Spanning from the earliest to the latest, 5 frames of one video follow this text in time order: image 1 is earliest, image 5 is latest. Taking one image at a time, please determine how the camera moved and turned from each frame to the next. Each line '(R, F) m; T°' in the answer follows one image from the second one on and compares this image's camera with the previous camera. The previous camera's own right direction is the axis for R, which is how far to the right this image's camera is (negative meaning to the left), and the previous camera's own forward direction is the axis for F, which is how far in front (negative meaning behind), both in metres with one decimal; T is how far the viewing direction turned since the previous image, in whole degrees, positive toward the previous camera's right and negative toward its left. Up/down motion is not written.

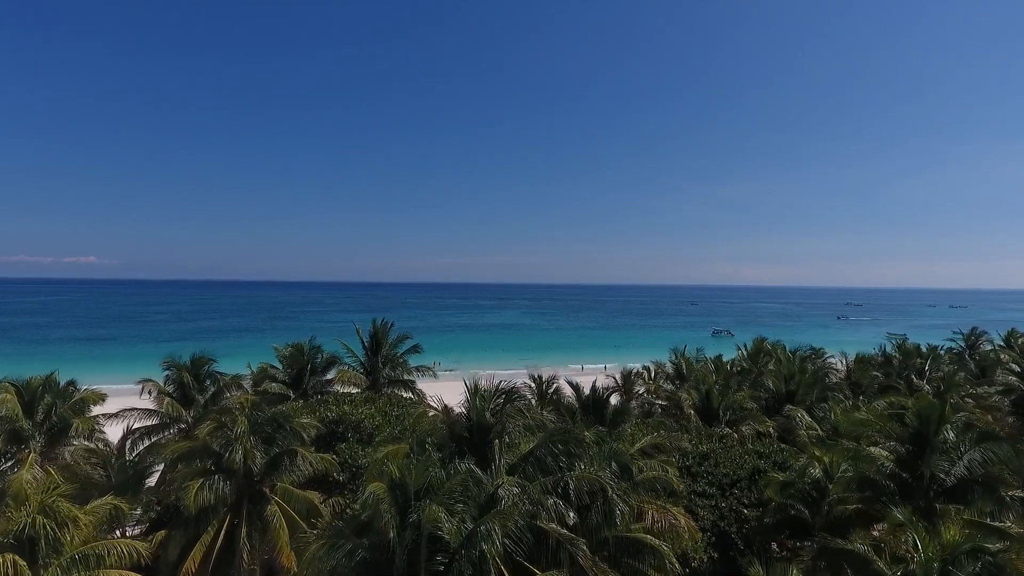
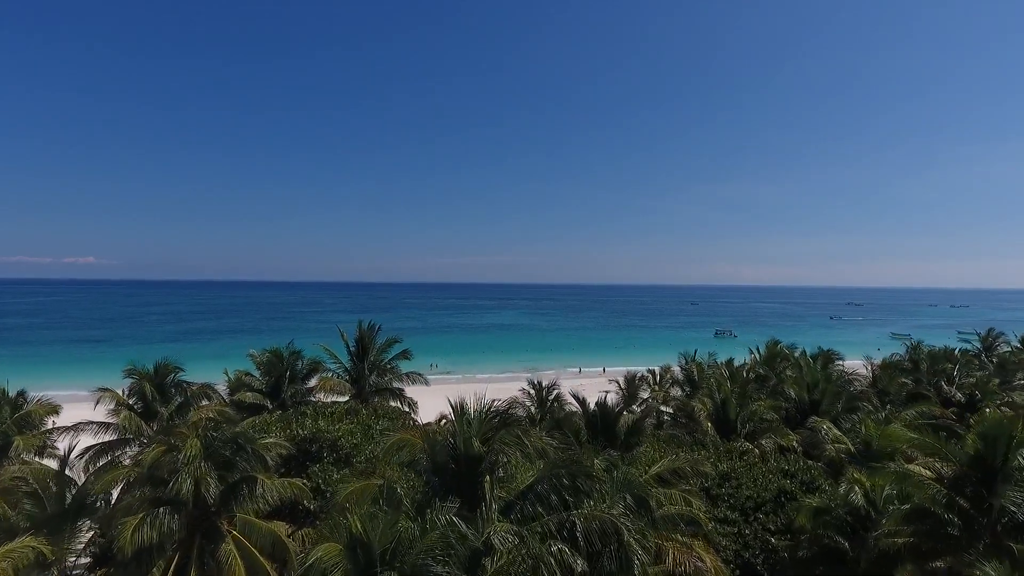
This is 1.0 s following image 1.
(+0.1, +1.4) m; 0°
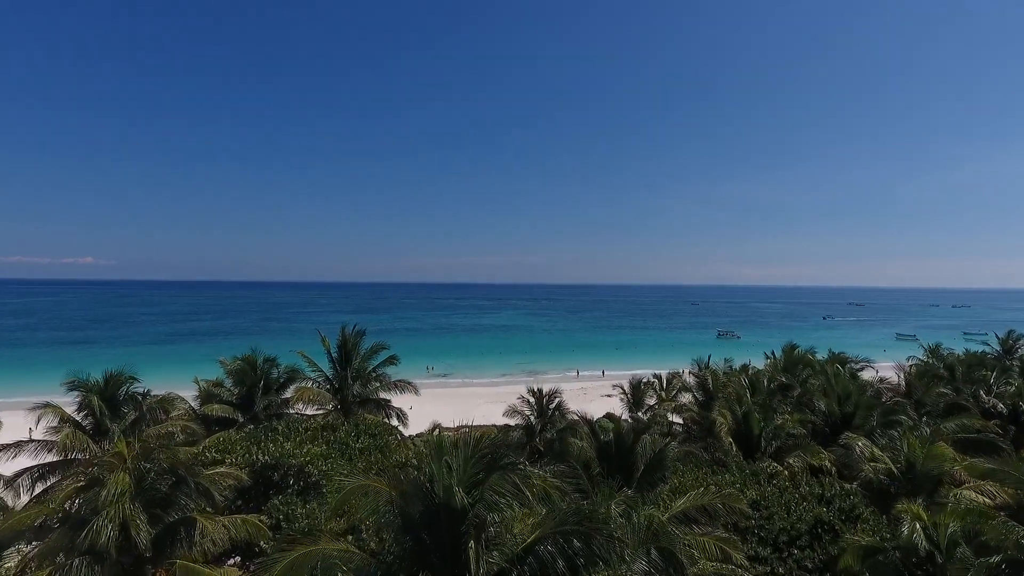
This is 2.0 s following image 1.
(+0.1, +1.5) m; 0°
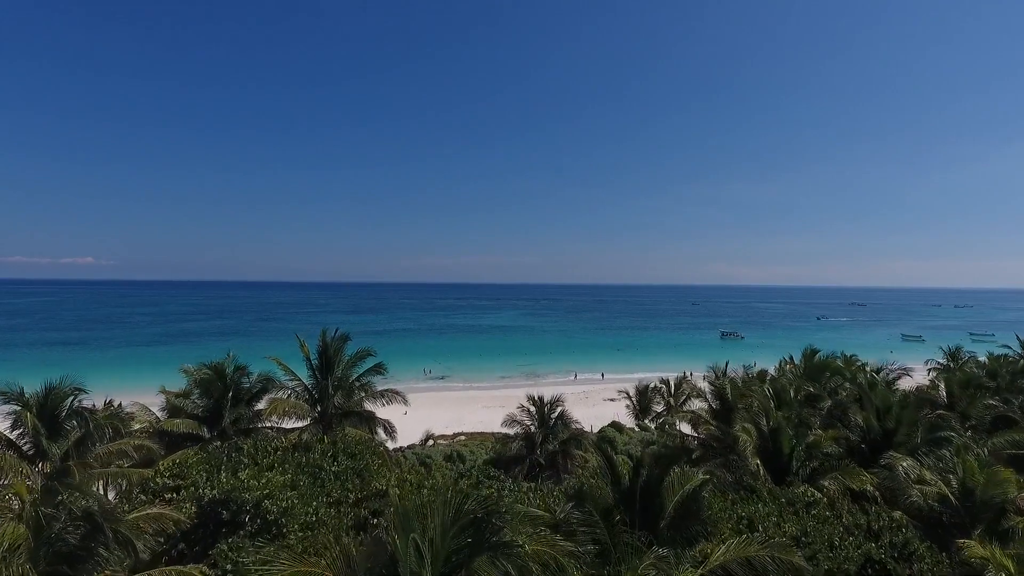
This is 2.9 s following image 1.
(0.0, +1.5) m; 0°
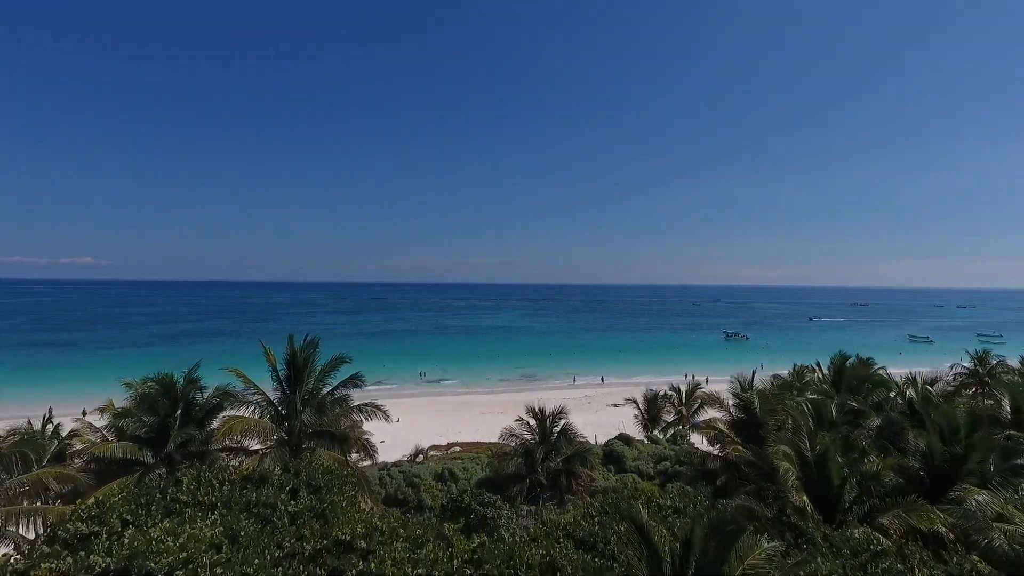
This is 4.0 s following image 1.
(+0.1, +1.9) m; 0°
